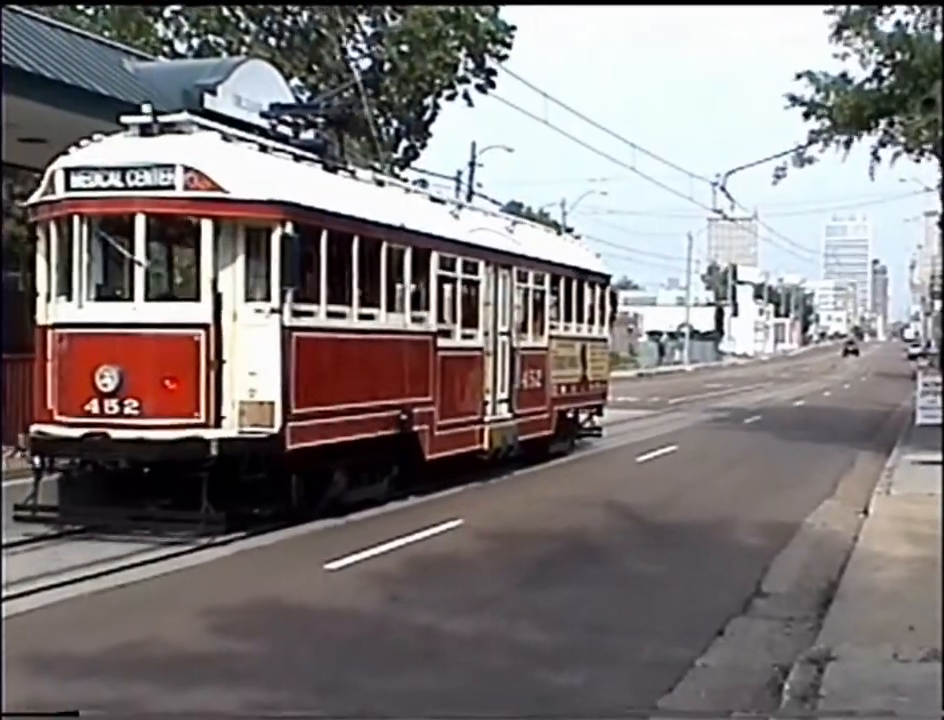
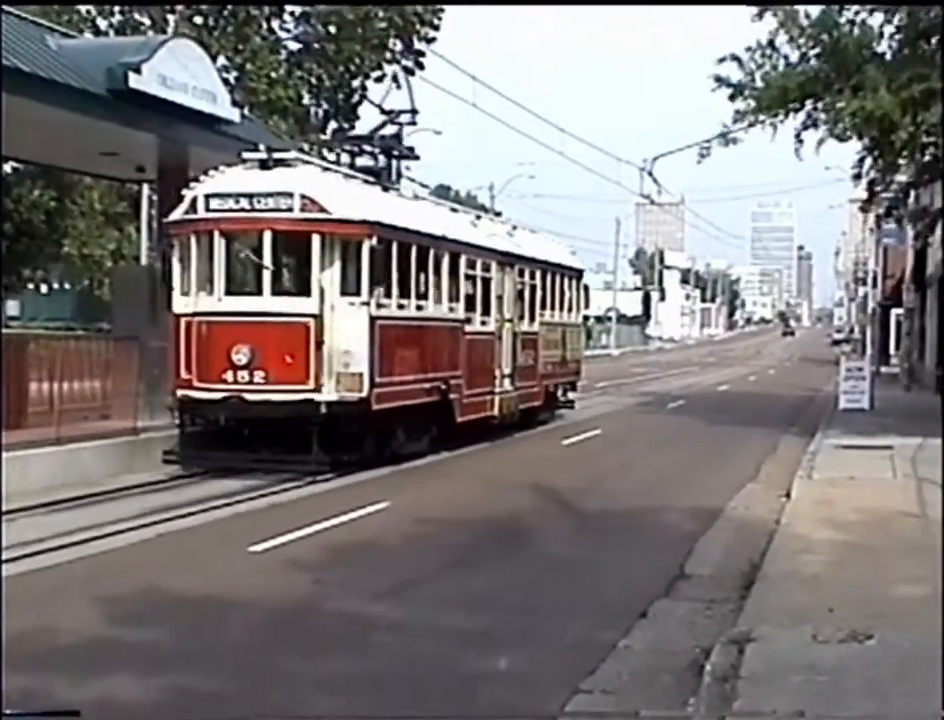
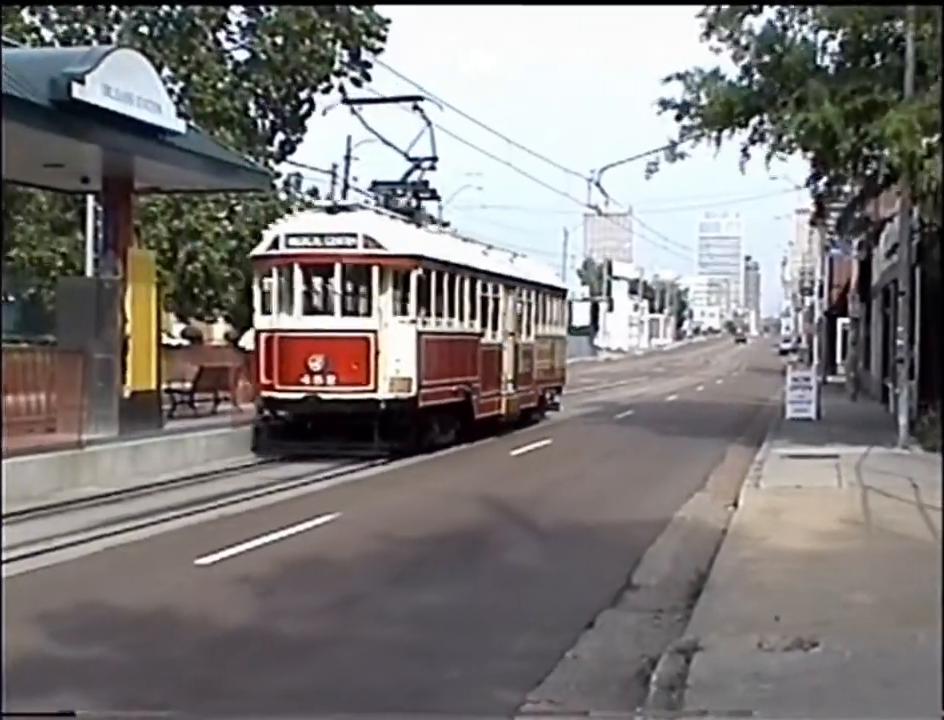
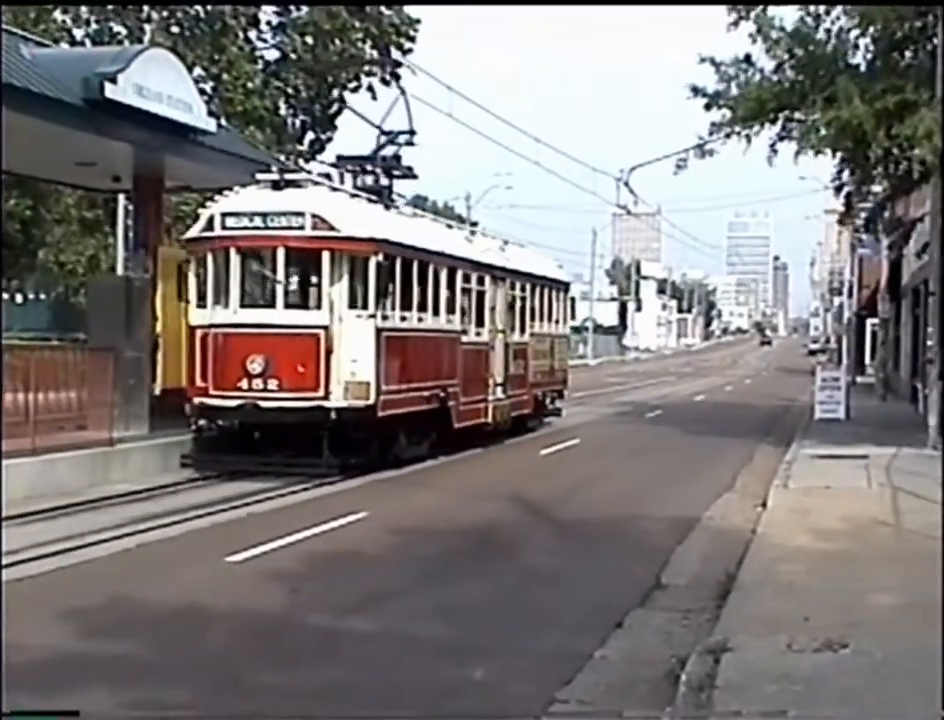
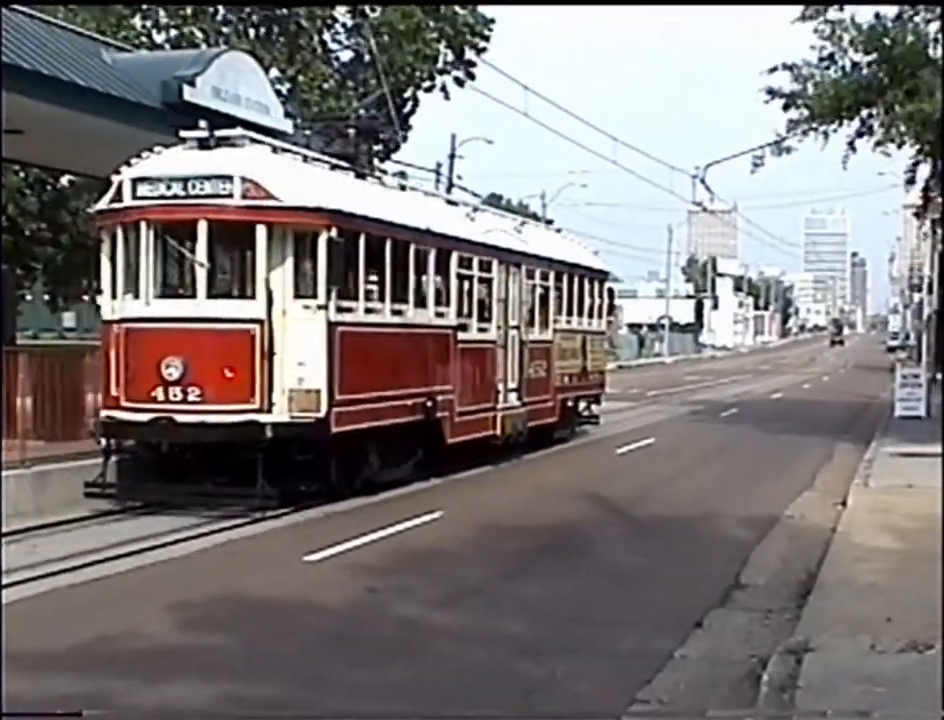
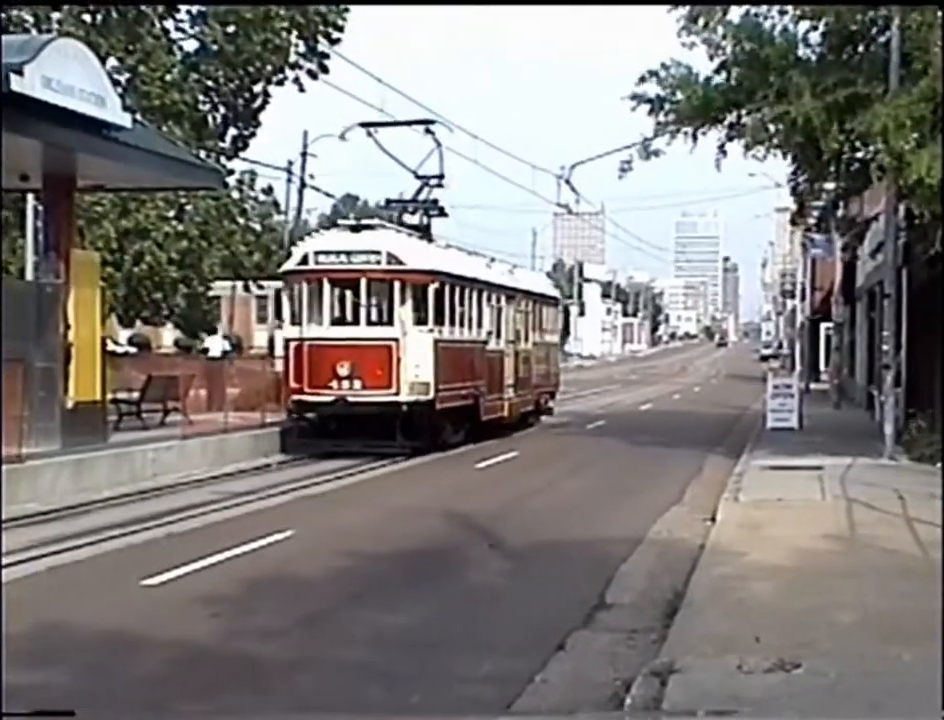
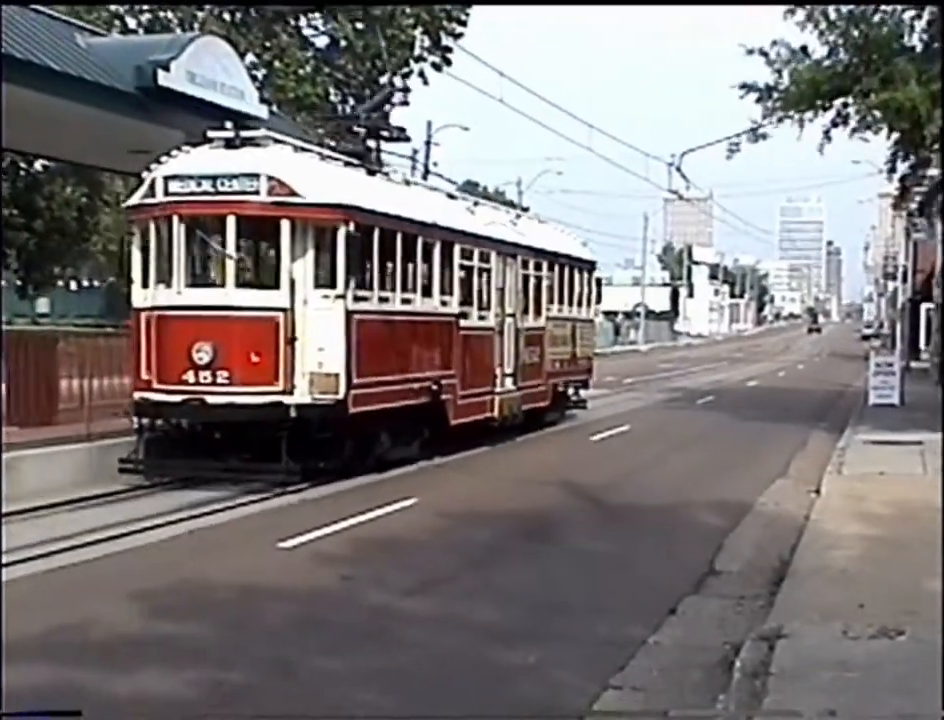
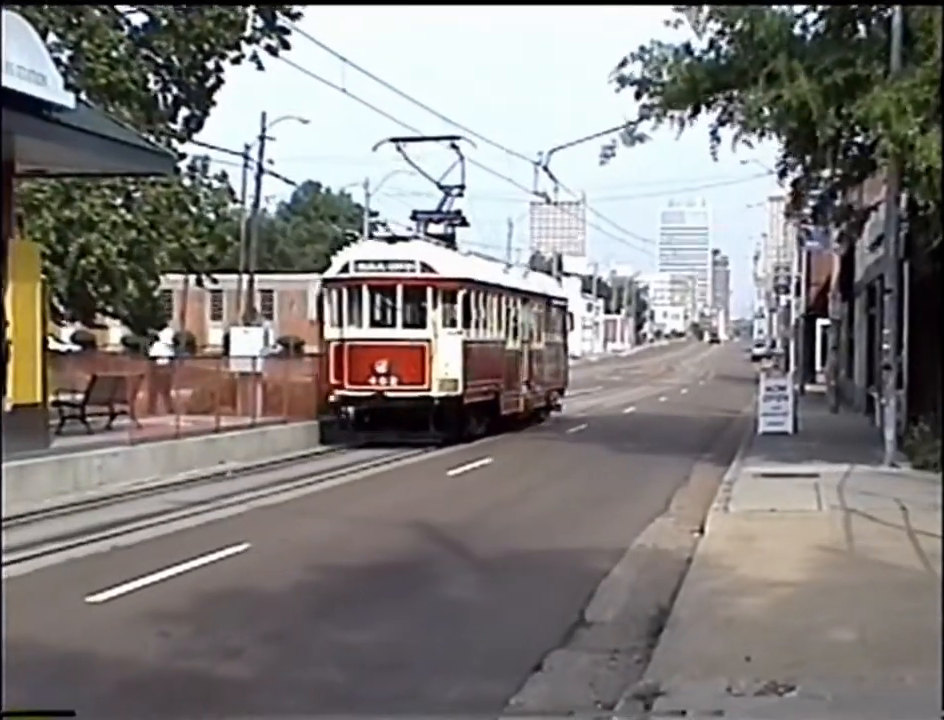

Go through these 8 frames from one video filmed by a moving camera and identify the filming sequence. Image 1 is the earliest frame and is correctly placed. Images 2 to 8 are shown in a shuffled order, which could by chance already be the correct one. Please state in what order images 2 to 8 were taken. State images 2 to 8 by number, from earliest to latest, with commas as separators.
5, 7, 2, 4, 3, 6, 8
